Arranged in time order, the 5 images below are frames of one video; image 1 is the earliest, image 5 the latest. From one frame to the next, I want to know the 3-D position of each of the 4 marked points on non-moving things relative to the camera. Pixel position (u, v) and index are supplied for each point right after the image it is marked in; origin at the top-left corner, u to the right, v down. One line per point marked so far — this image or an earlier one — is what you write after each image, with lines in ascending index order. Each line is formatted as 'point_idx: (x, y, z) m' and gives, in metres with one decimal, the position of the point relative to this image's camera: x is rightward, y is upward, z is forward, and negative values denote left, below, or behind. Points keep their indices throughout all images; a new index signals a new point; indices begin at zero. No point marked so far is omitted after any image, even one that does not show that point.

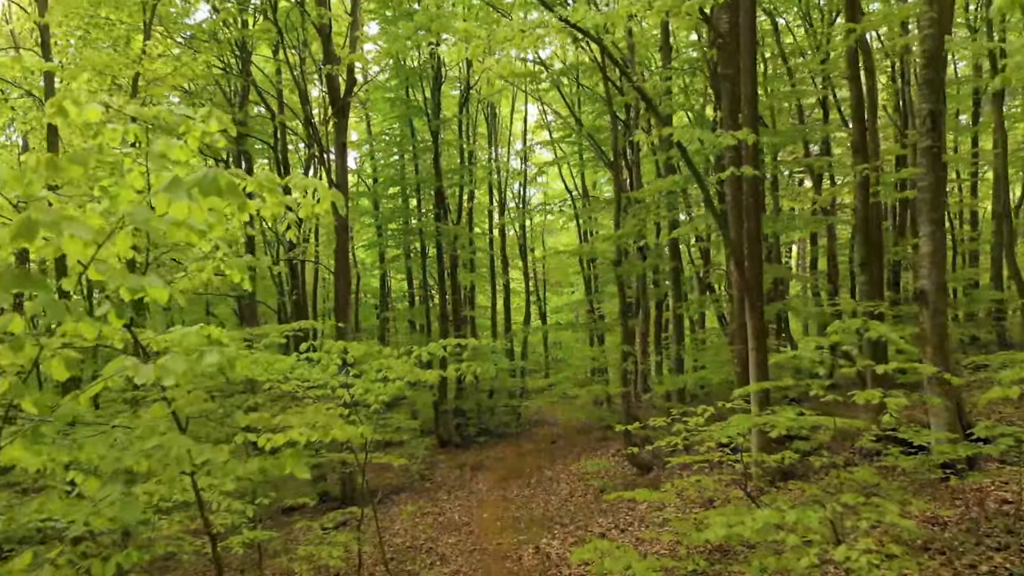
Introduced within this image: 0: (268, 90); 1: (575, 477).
0: (-6.5, +5.3, +16.2) m
1: (+1.3, -3.8, +12.0) m
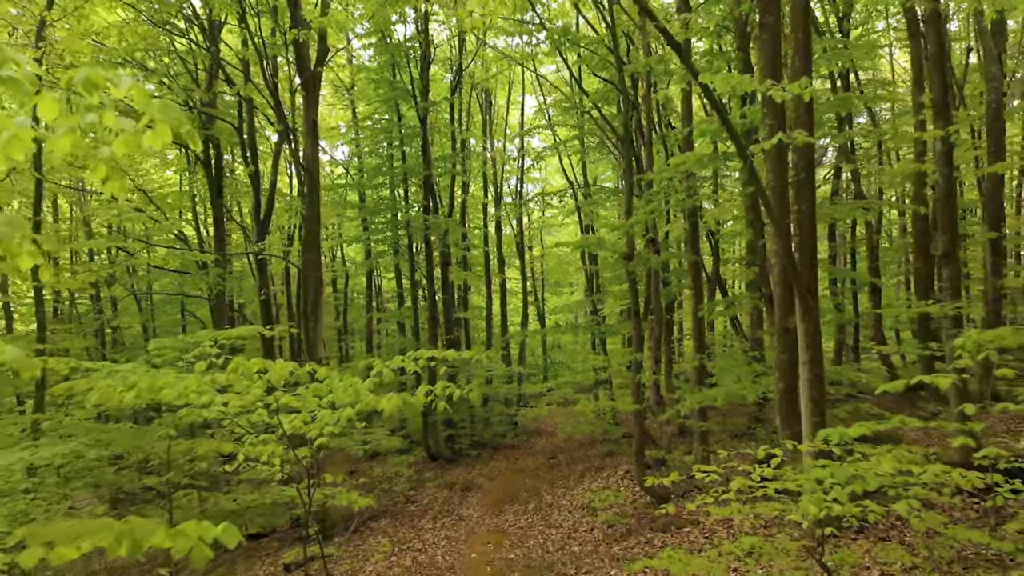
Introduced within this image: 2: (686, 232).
0: (-6.7, +5.3, +14.5) m
1: (+1.1, -3.8, +10.4) m
2: (+3.3, +1.1, +11.5) m
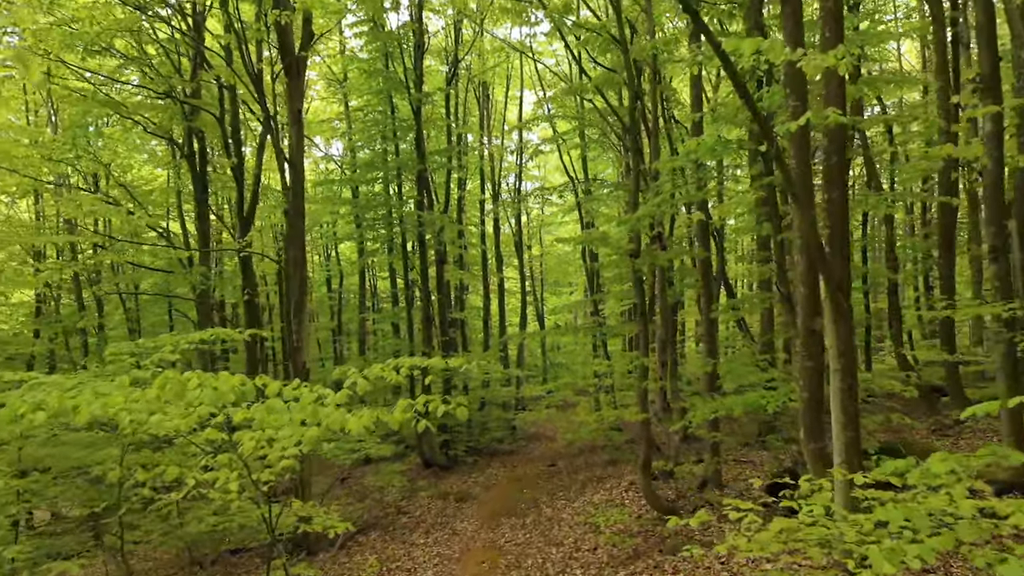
0: (-6.7, +5.4, +13.8) m
1: (+1.1, -3.7, +9.7) m
2: (+3.3, +1.1, +10.8) m
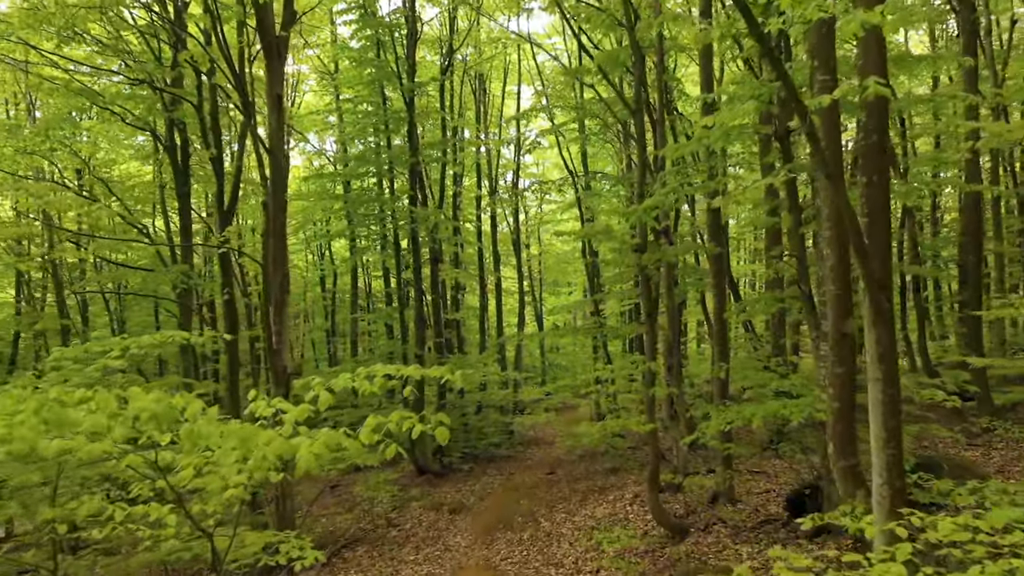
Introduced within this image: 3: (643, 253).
0: (-6.8, +5.4, +13.1) m
1: (+1.0, -3.7, +9.0) m
2: (+3.2, +1.1, +10.1) m
3: (+2.1, +0.6, +9.6) m
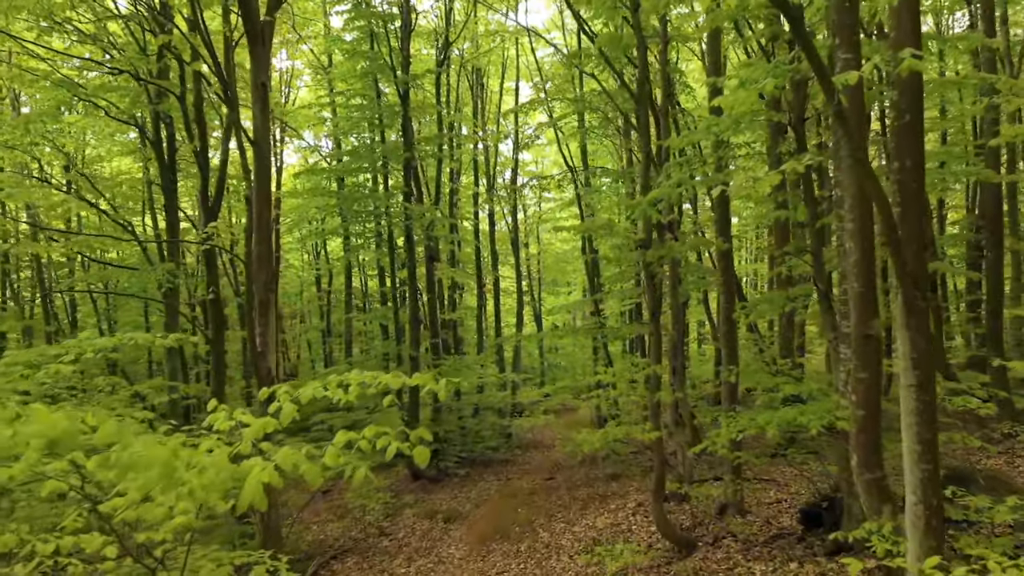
0: (-6.9, +5.4, +12.6) m
1: (+1.0, -3.7, +8.5) m
2: (+3.1, +1.1, +9.6) m
3: (+2.0, +0.6, +9.1) m
